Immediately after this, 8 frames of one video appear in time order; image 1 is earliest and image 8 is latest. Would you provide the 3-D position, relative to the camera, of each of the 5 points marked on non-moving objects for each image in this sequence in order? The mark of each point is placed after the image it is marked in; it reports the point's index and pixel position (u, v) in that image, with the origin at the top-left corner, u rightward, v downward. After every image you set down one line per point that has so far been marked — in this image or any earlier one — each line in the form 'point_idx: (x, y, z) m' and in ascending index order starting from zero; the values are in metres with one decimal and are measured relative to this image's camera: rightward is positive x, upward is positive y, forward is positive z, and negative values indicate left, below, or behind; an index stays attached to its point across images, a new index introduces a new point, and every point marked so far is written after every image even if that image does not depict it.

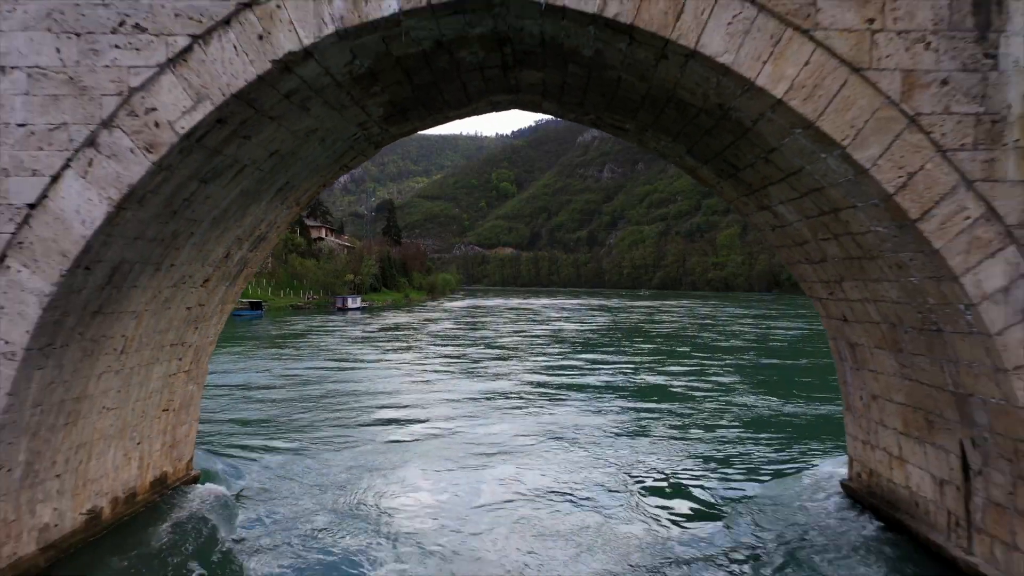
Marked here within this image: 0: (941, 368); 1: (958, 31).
0: (+2.3, -0.4, +4.3) m
1: (+2.0, +1.2, +3.6) m
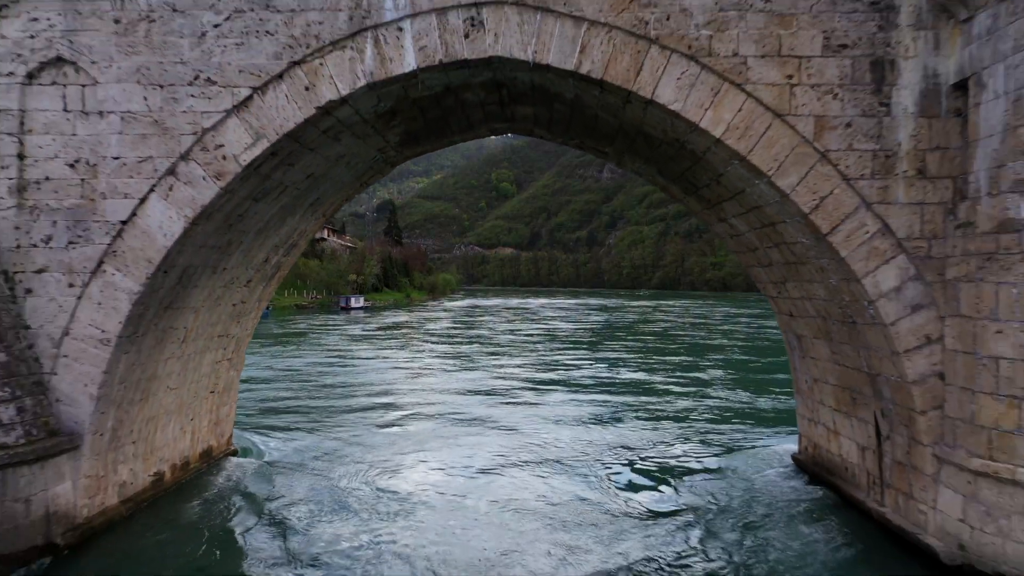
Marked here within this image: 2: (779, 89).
0: (+2.3, -0.4, +5.2) m
1: (+2.0, +1.2, +4.6) m
2: (+1.5, +1.1, +4.6) m
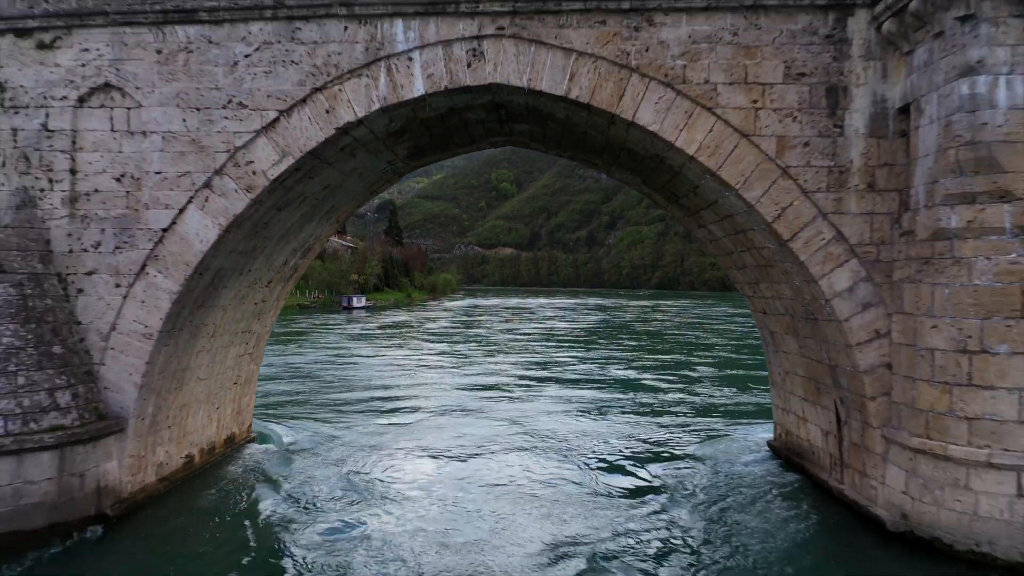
0: (+2.3, -0.4, +5.8) m
1: (+2.0, +1.2, +5.2) m
2: (+1.5, +1.1, +5.2) m
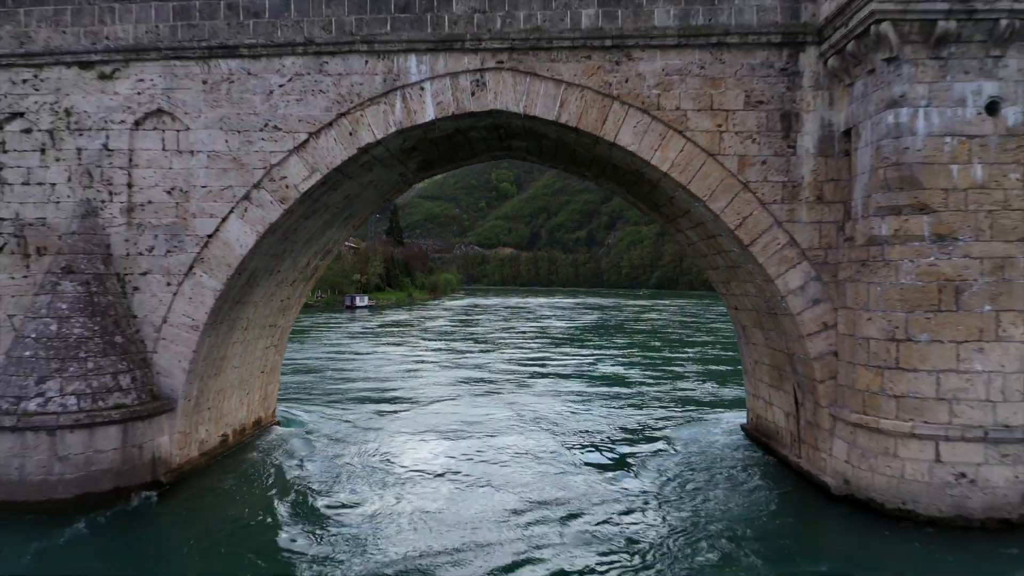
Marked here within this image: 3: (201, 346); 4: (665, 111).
0: (+2.3, -0.4, +6.7) m
1: (+2.0, +1.2, +6.0) m
2: (+1.5, +1.2, +6.0) m
3: (-2.5, -0.5, +6.3) m
4: (+1.2, +1.3, +6.0) m
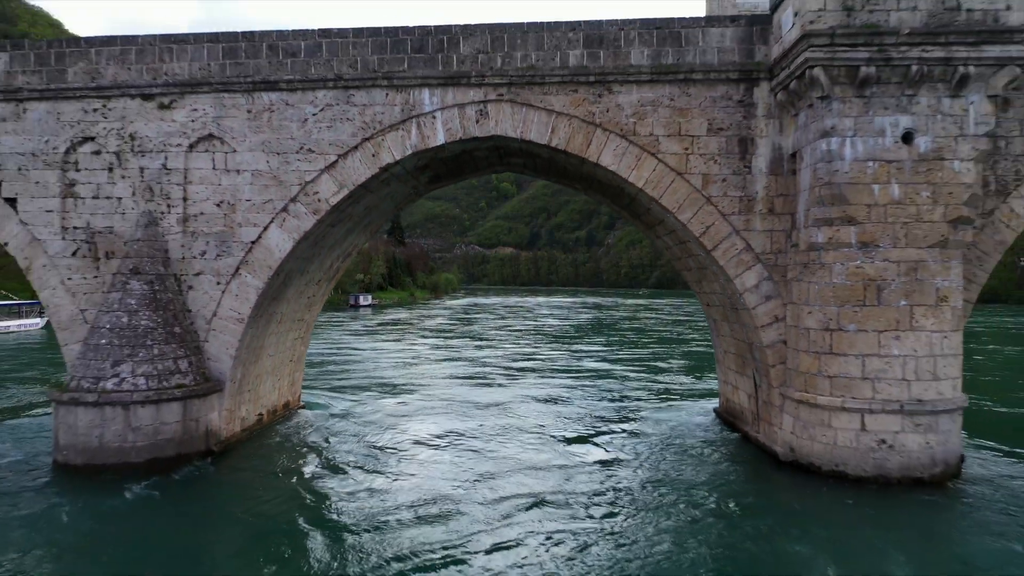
0: (+2.2, -0.4, +7.8) m
1: (+2.0, +1.2, +7.1) m
2: (+1.5, +1.2, +7.1) m
3: (-2.5, -0.4, +7.4) m
4: (+1.1, +1.4, +7.1) m
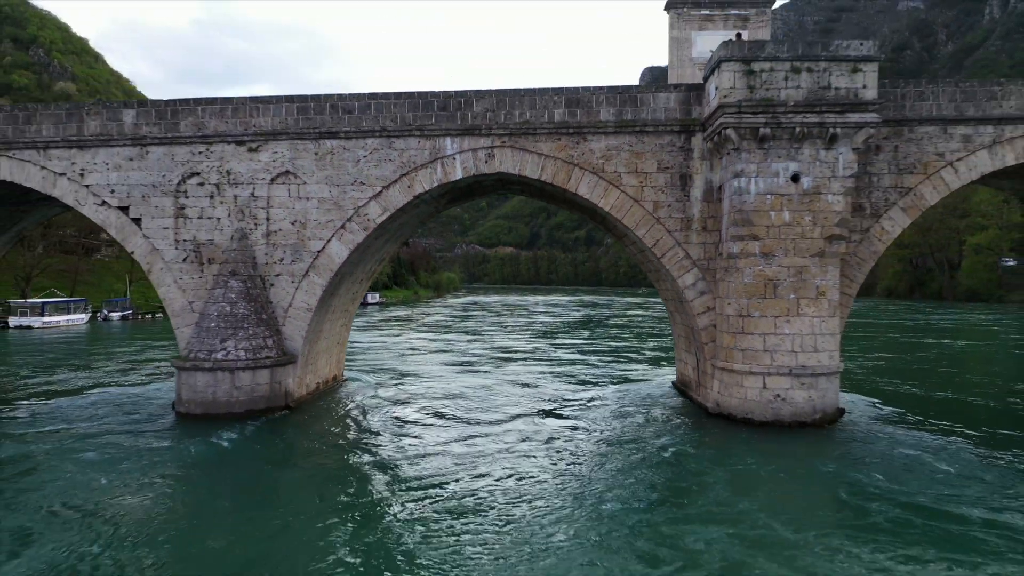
0: (+2.2, -0.4, +10.2) m
1: (+2.0, +1.2, +9.5) m
2: (+1.5, +1.2, +9.5) m
3: (-2.5, -0.4, +9.9) m
4: (+1.1, +1.4, +9.6) m
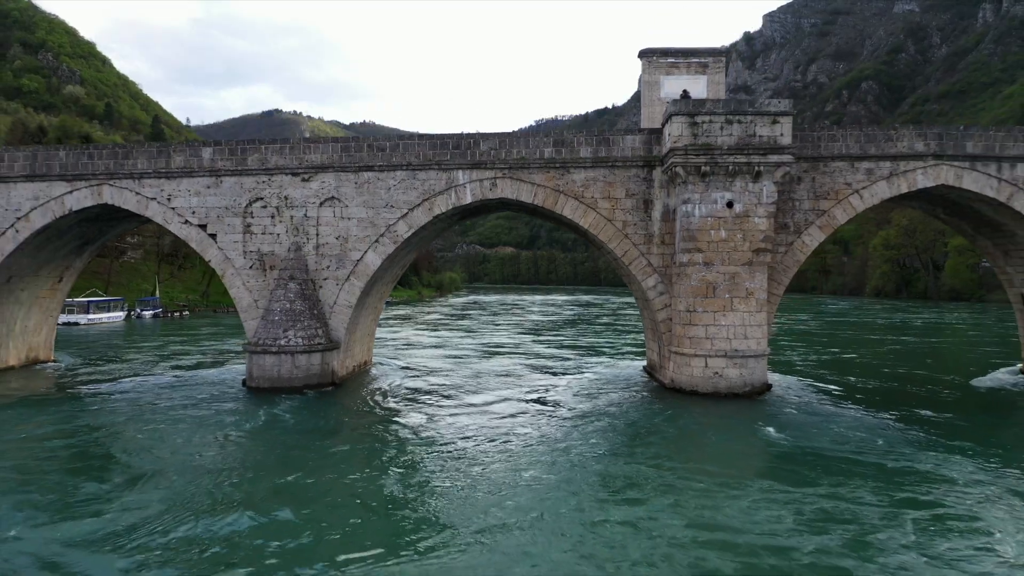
0: (+2.2, -0.4, +12.8) m
1: (+1.9, +1.2, +12.1) m
2: (+1.5, +1.2, +12.1) m
3: (-2.5, -0.4, +12.5) m
4: (+1.1, +1.4, +12.1) m
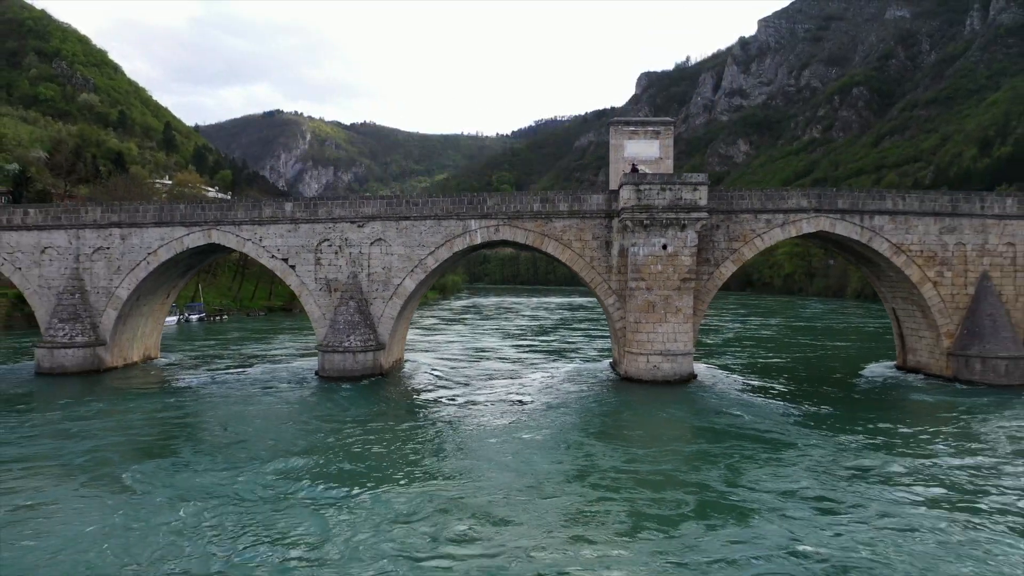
0: (+2.2, -0.8, +17.4) m
1: (+1.9, +0.8, +16.7) m
2: (+1.4, +0.8, +16.7) m
3: (-2.6, -0.8, +17.1) m
4: (+1.1, +1.0, +16.8) m
